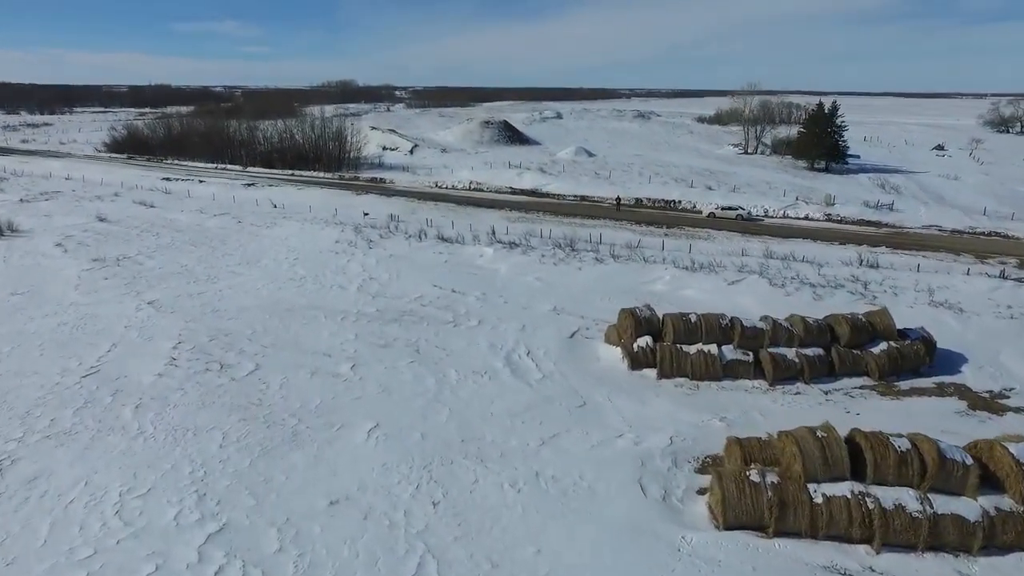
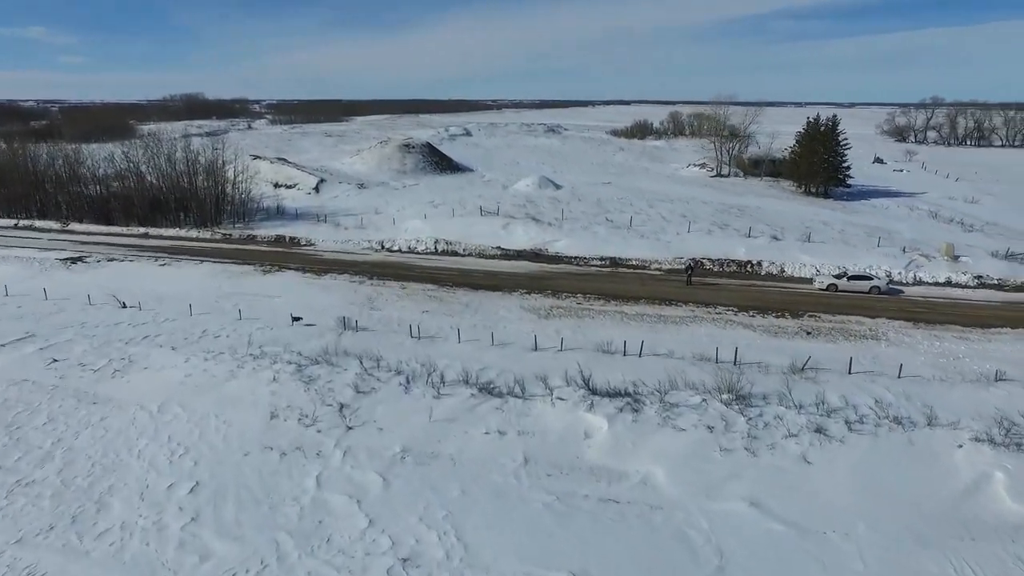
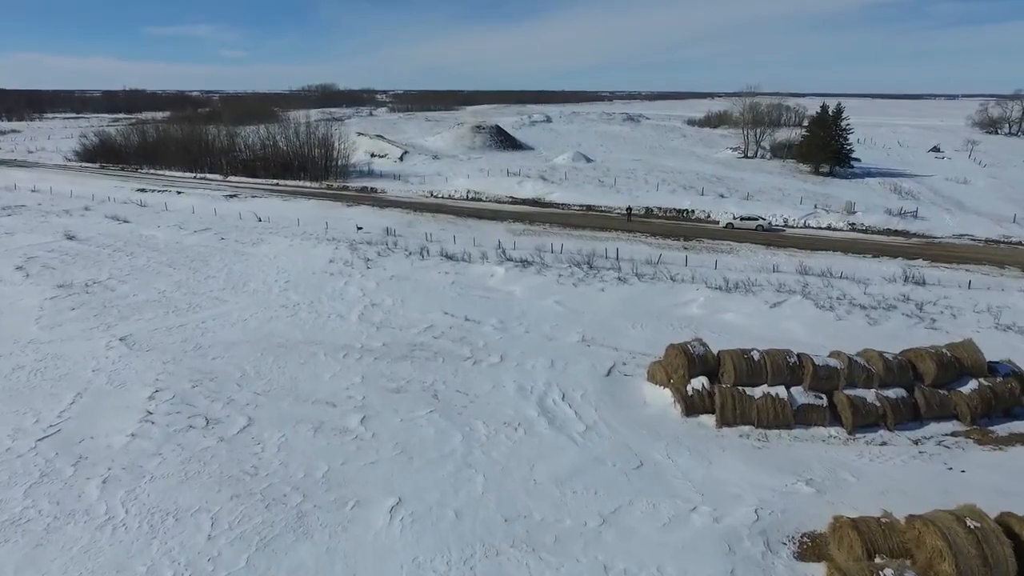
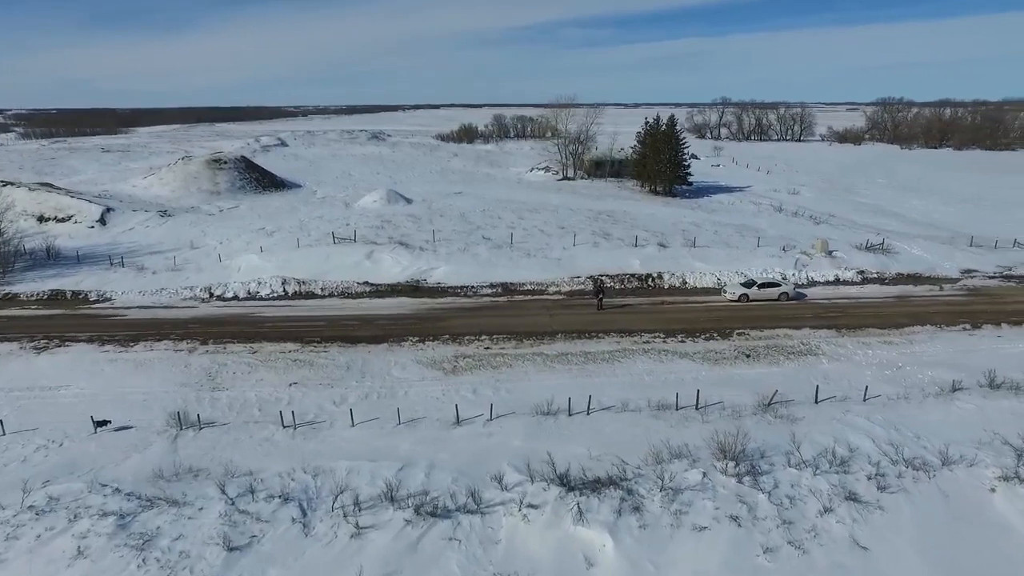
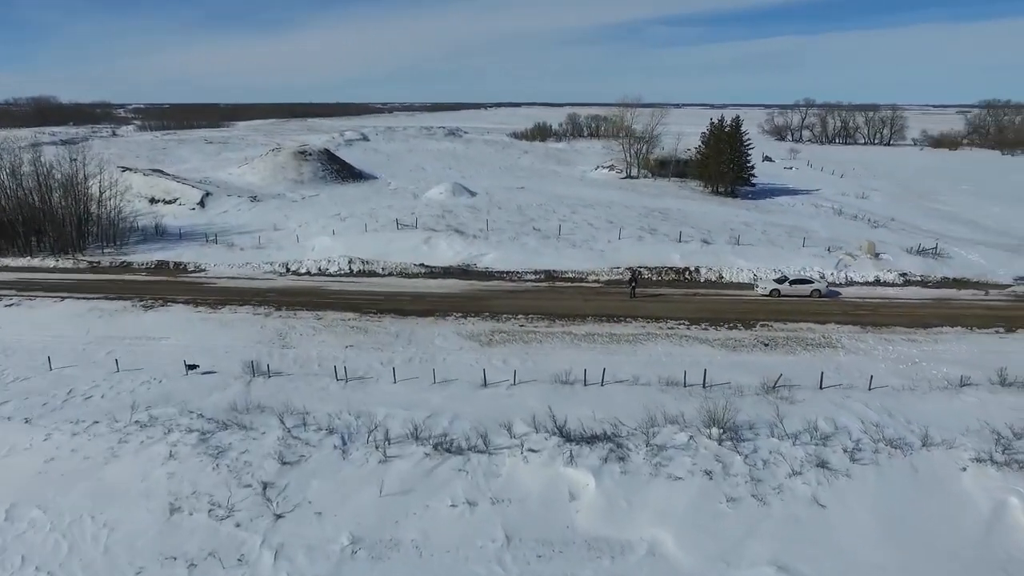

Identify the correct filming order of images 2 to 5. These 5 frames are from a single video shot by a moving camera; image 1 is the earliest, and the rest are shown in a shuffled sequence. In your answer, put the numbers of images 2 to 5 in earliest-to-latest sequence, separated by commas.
3, 2, 5, 4
